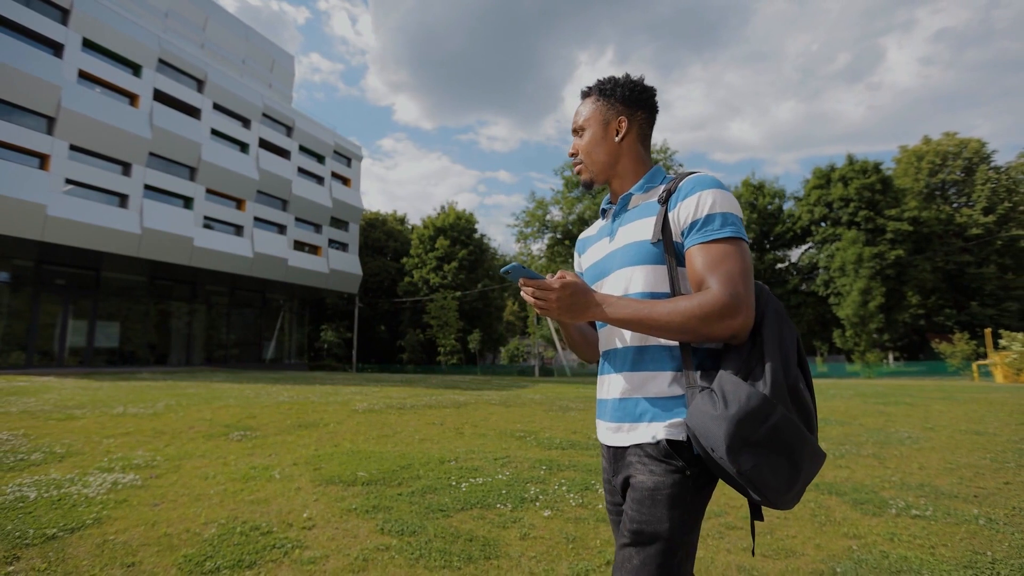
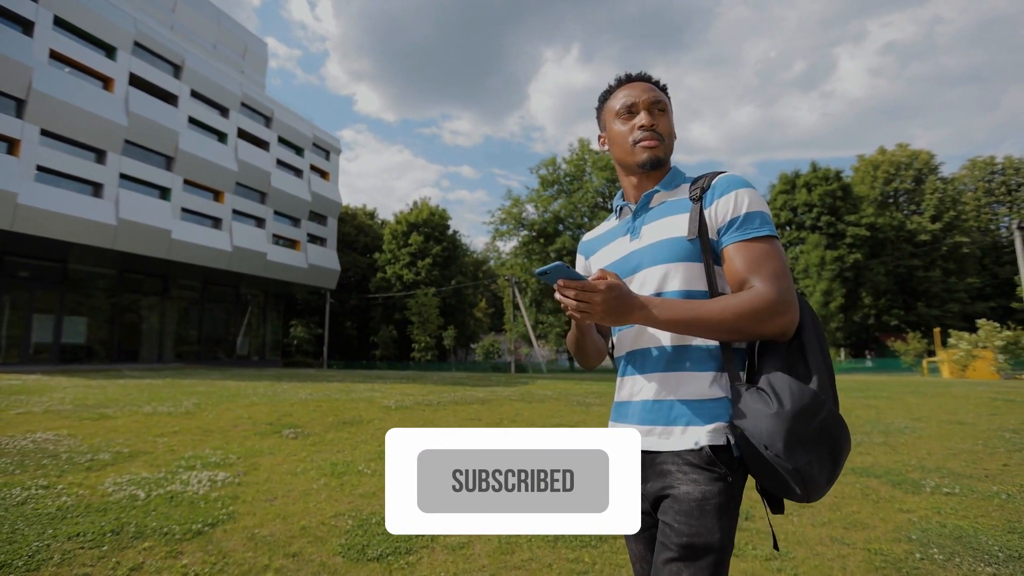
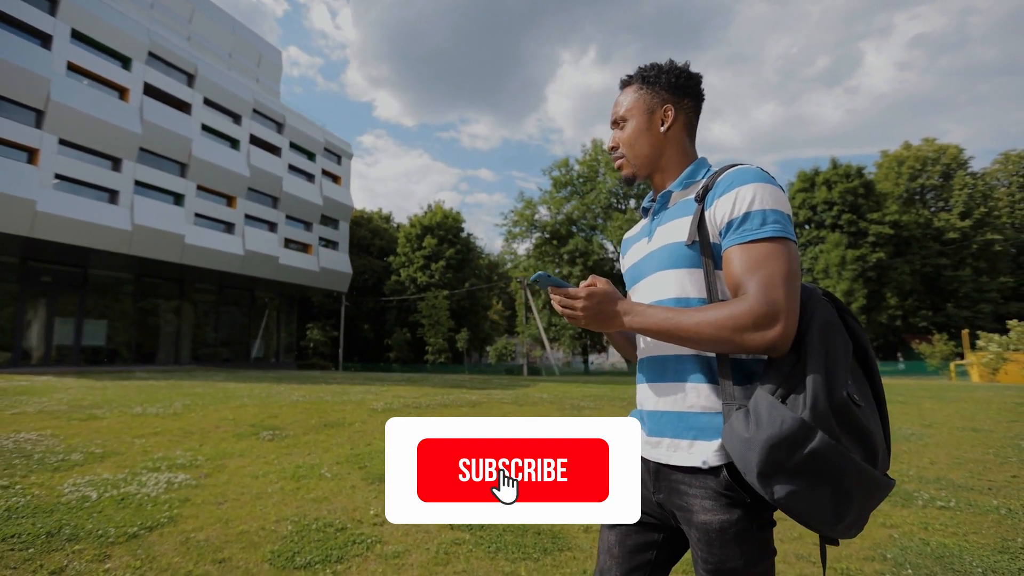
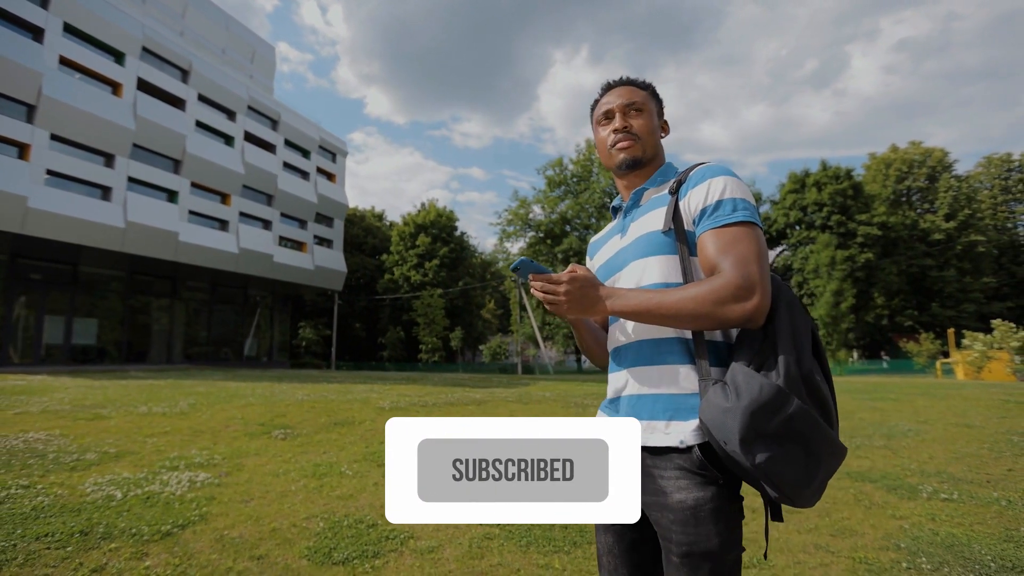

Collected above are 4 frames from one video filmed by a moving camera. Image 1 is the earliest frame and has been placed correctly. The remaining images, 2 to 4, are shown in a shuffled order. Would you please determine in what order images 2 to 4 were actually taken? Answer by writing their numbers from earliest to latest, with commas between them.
3, 4, 2
